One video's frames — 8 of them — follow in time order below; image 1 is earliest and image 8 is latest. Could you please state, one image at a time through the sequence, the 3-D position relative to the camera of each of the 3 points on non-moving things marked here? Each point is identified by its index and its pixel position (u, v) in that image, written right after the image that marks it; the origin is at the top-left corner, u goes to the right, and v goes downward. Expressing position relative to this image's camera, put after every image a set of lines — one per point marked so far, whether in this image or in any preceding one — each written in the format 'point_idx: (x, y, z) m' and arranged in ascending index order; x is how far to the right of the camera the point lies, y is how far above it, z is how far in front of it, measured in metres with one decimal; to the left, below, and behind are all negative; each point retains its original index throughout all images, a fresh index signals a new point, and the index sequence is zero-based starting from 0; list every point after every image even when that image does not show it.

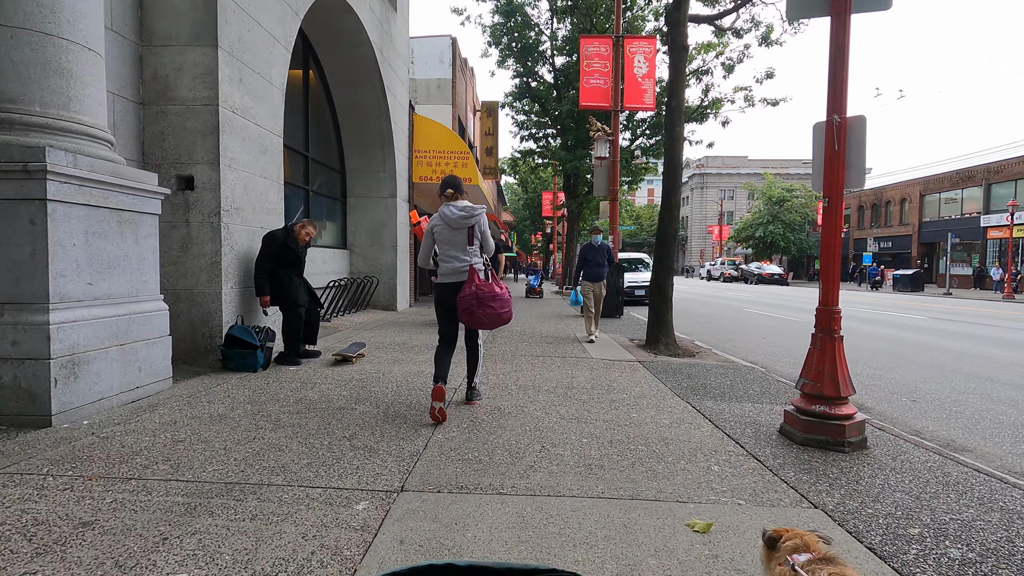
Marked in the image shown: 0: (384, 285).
0: (-3.2, +0.1, +13.6) m
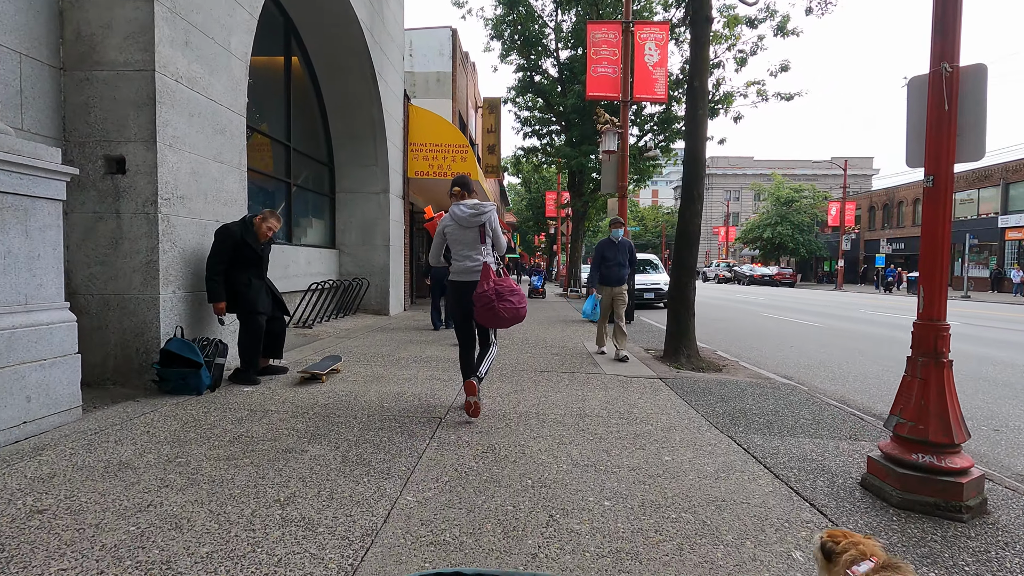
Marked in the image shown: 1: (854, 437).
0: (-3.2, 0.0, +12.6) m
1: (+2.7, -1.2, +4.1) m
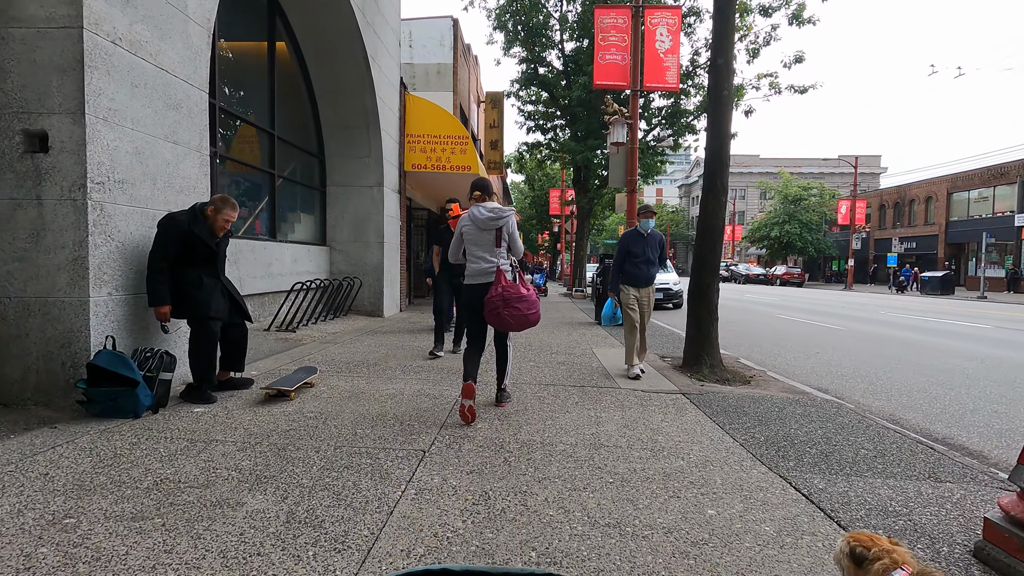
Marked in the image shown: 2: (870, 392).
0: (-3.1, 0.0, +11.8) m
1: (+2.6, -1.2, +3.3) m
2: (+4.3, -1.3, +6.4) m
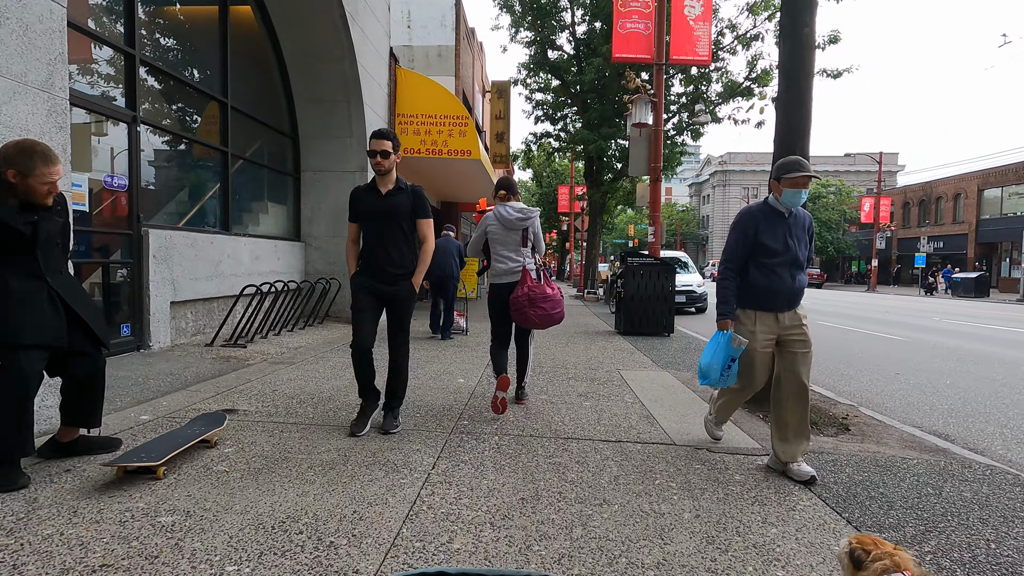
0: (-3.0, 0.0, +10.1) m
1: (+2.6, -1.2, +1.5) m
2: (+4.3, -1.3, +4.6) m
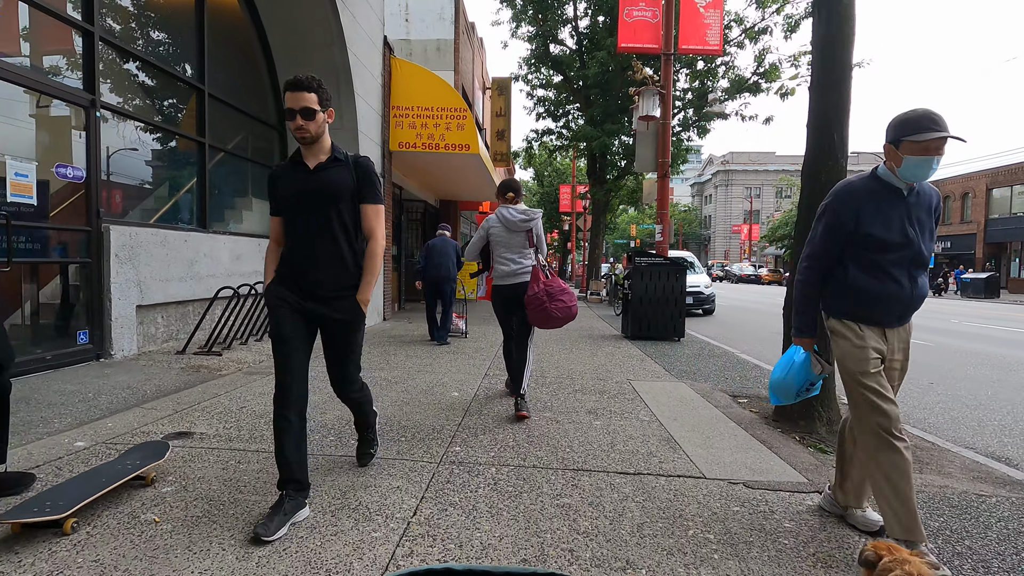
0: (-3.0, -0.1, +9.5) m
1: (+2.6, -1.3, +0.9) m
2: (+4.3, -1.4, +4.0) m
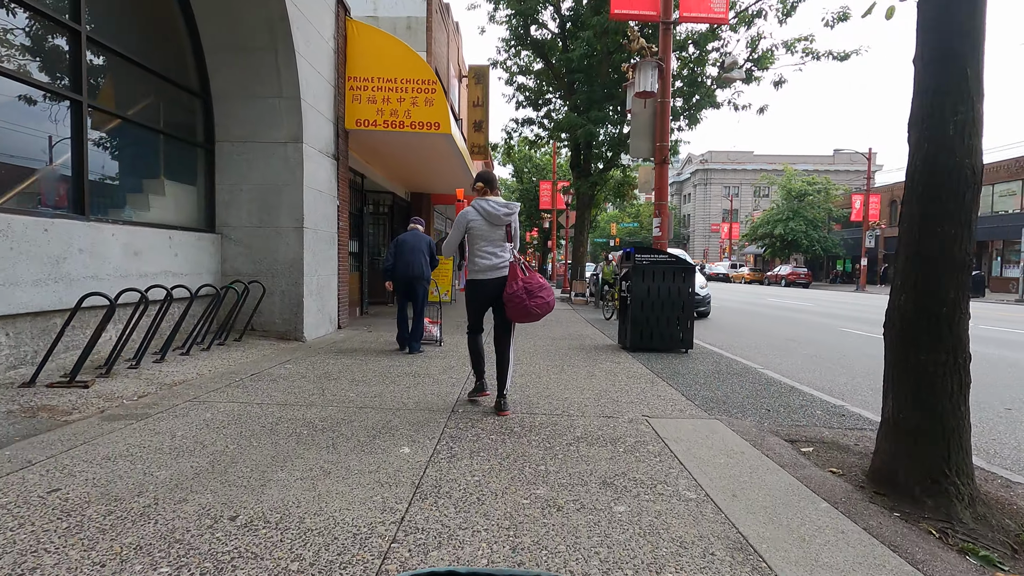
0: (-3.4, -0.1, +7.8) m
1: (+2.6, -1.3, -0.5) m
2: (+4.2, -1.4, +2.6) m
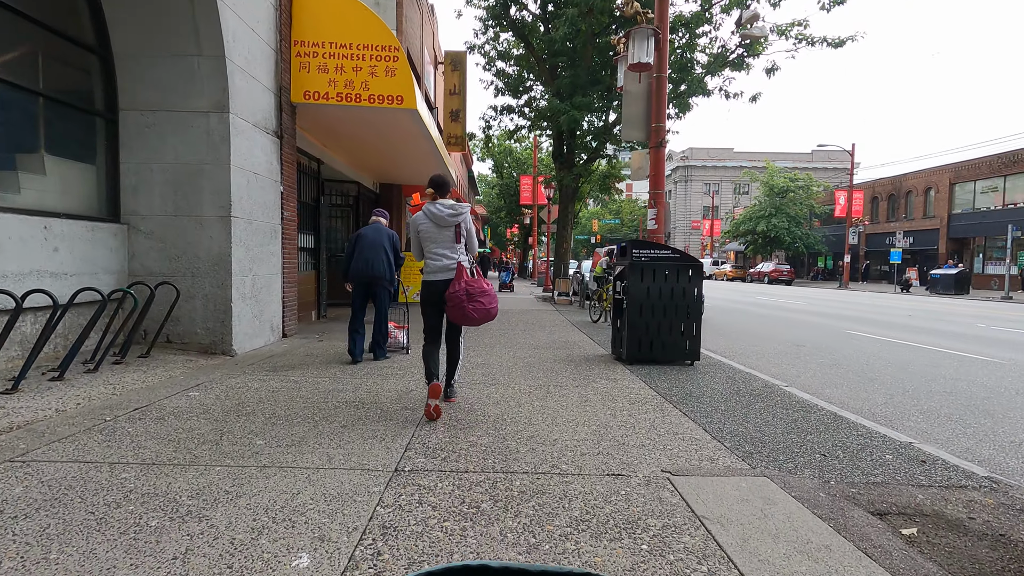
0: (-3.7, -0.1, +6.4) m
1: (+2.6, -1.4, -1.7) m
2: (+4.1, -1.4, +1.4) m
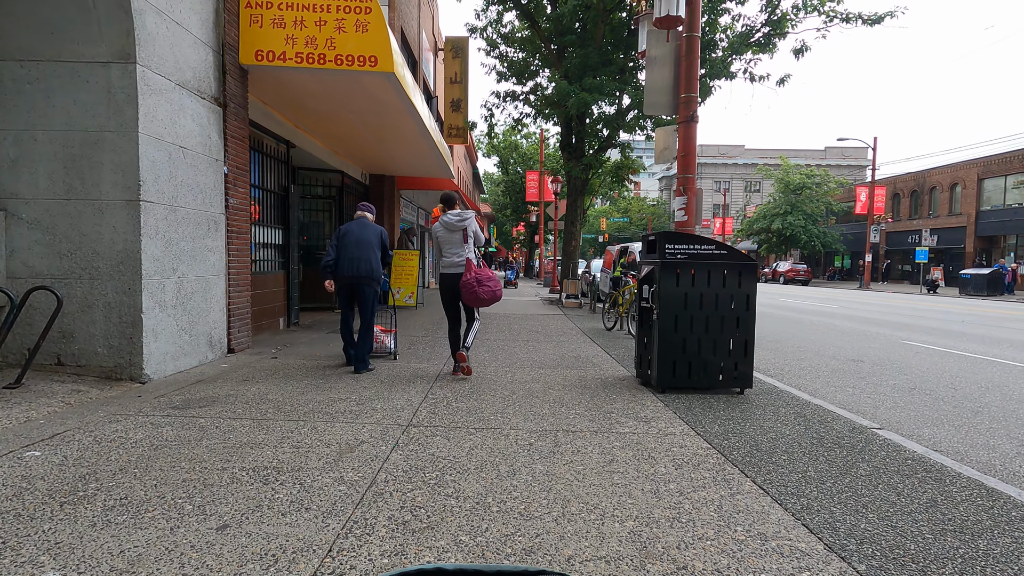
0: (-3.7, -0.2, +4.9) m
1: (+2.5, -1.4, -3.3) m
2: (+4.0, -1.5, -0.2) m
